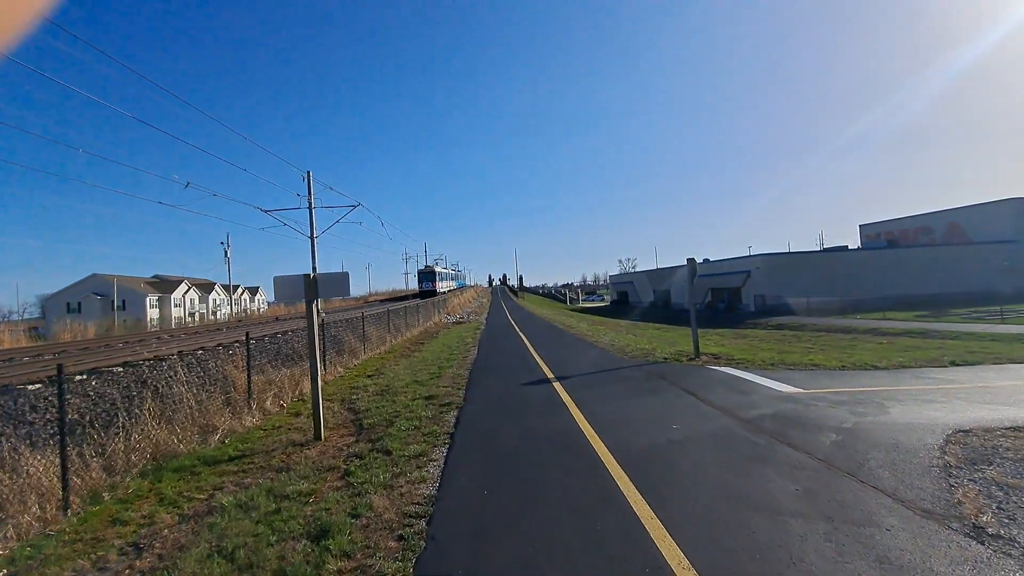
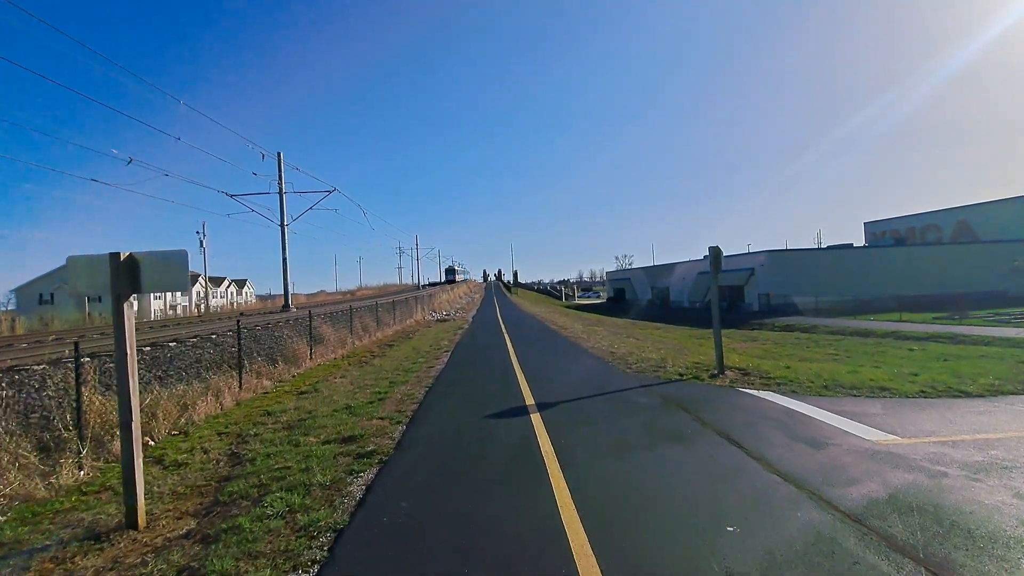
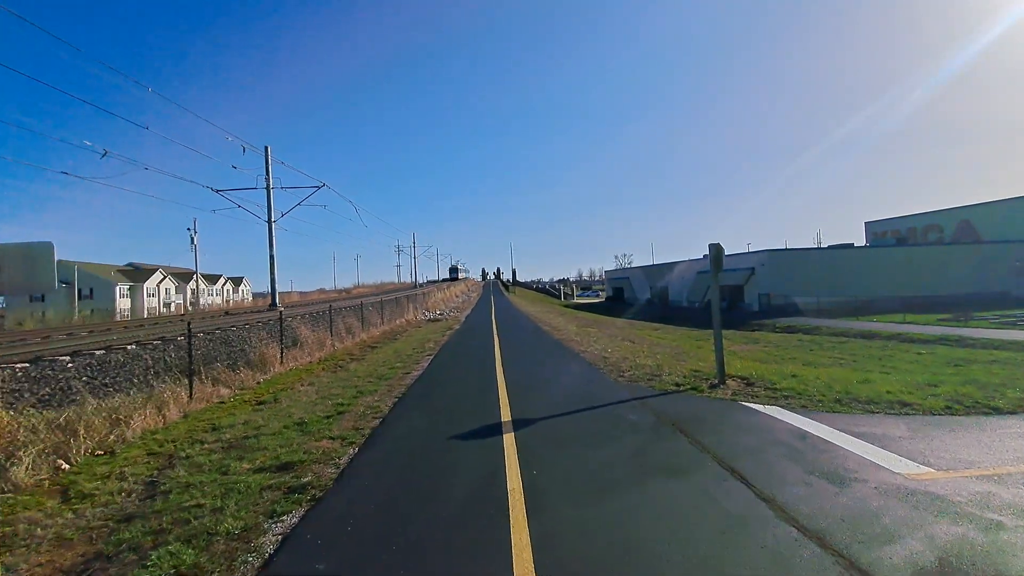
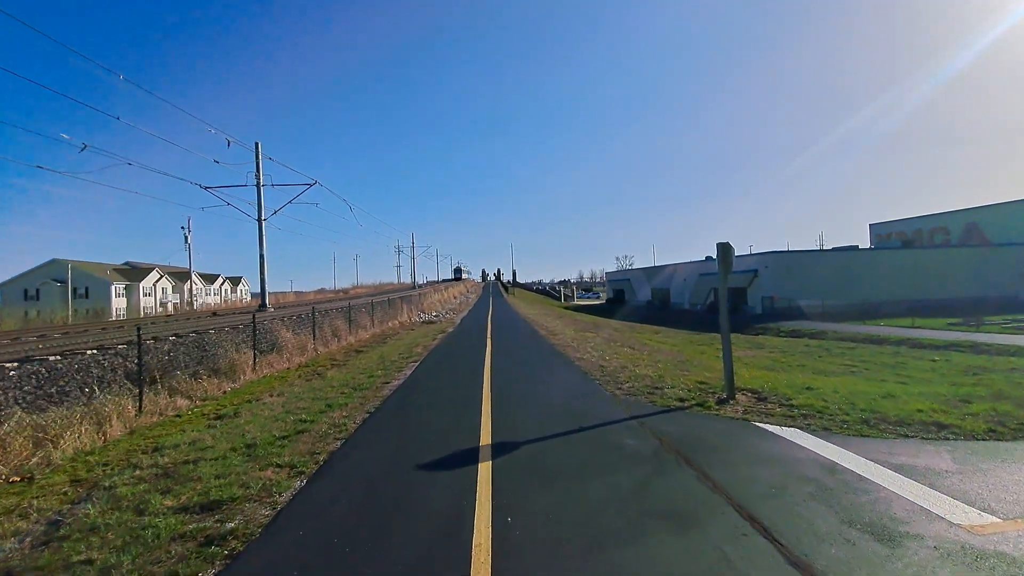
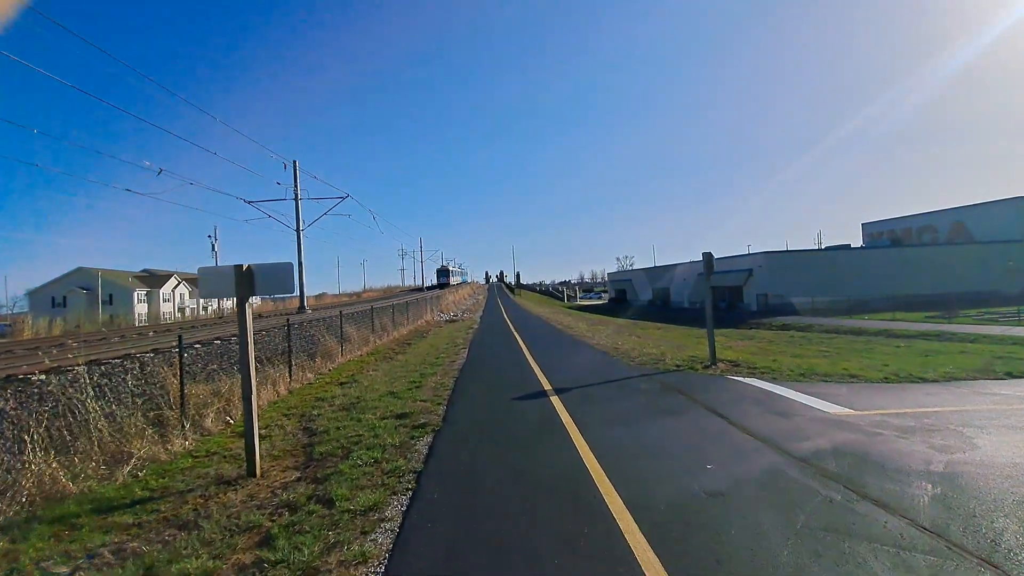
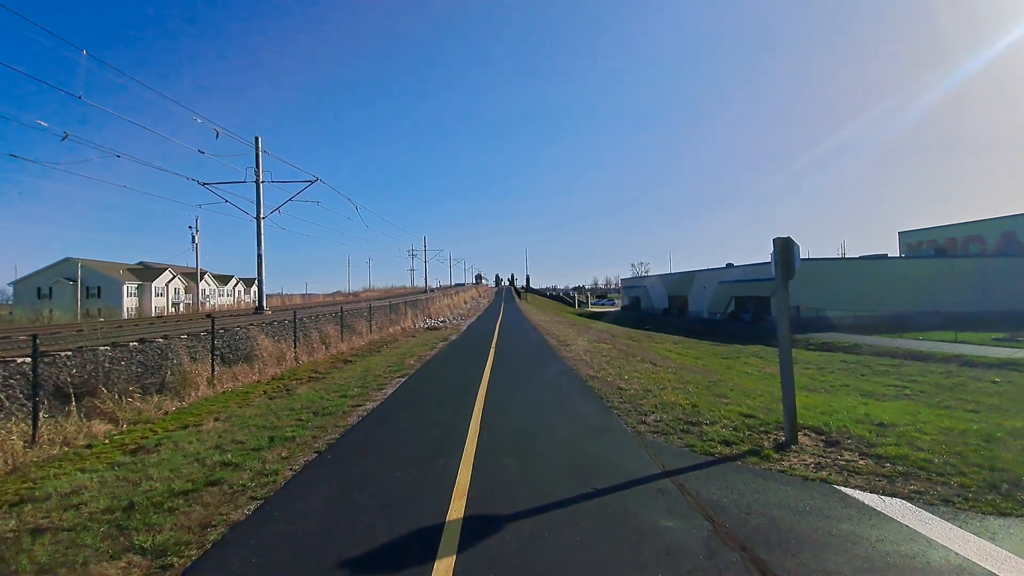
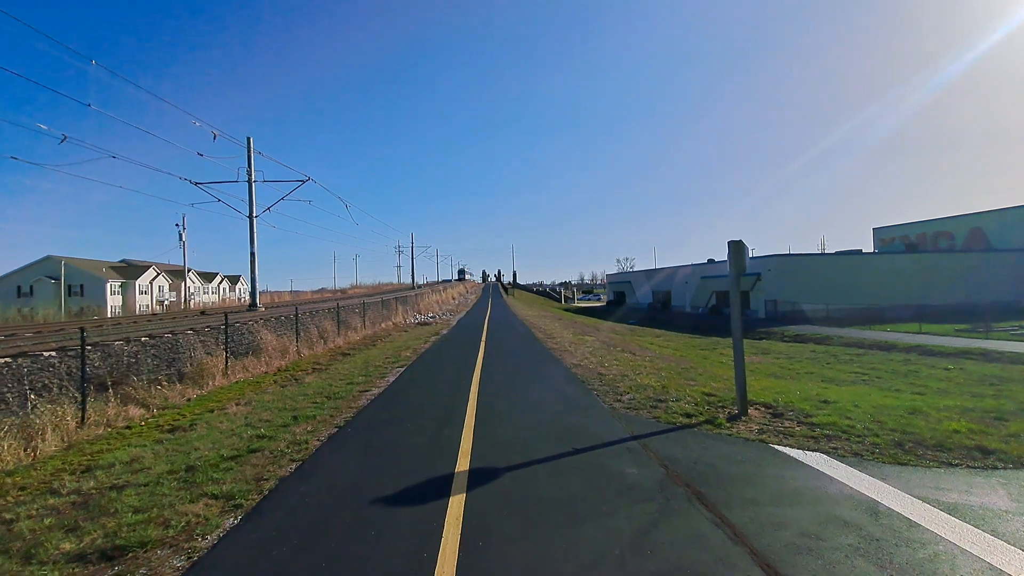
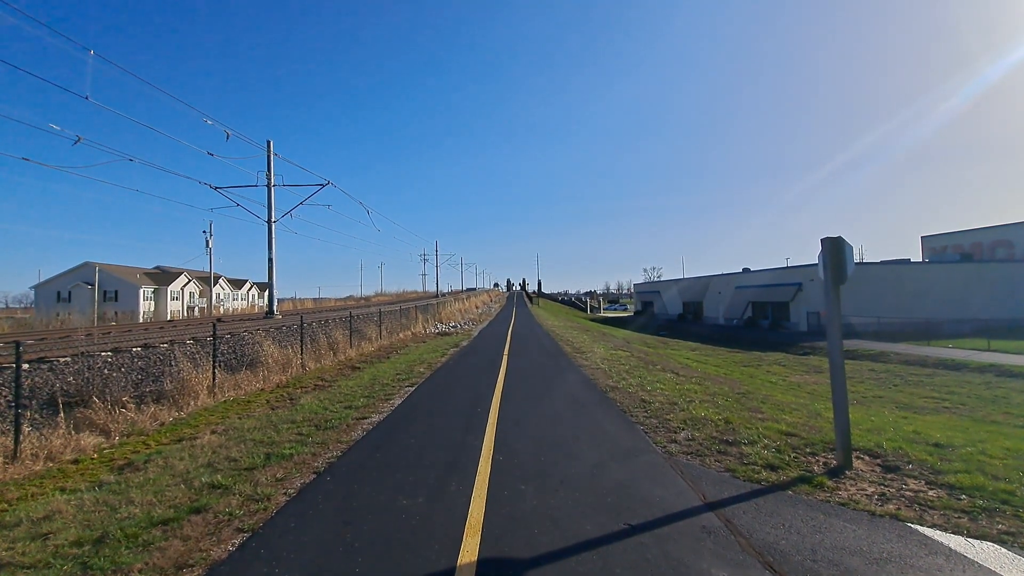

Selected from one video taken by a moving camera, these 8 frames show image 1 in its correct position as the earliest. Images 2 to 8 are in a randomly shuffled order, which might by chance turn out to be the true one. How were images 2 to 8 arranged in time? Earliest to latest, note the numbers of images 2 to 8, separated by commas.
5, 2, 3, 4, 7, 6, 8
